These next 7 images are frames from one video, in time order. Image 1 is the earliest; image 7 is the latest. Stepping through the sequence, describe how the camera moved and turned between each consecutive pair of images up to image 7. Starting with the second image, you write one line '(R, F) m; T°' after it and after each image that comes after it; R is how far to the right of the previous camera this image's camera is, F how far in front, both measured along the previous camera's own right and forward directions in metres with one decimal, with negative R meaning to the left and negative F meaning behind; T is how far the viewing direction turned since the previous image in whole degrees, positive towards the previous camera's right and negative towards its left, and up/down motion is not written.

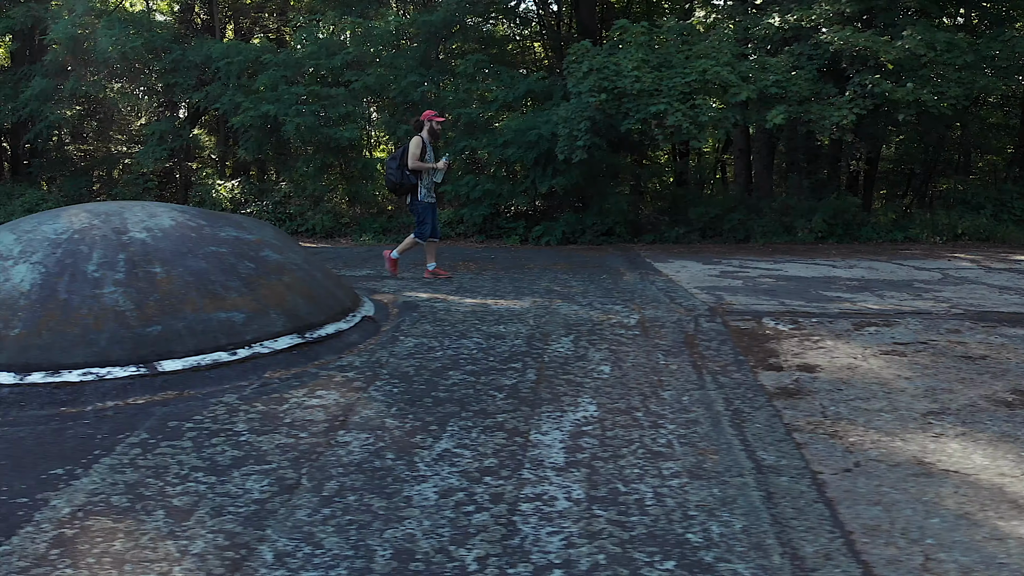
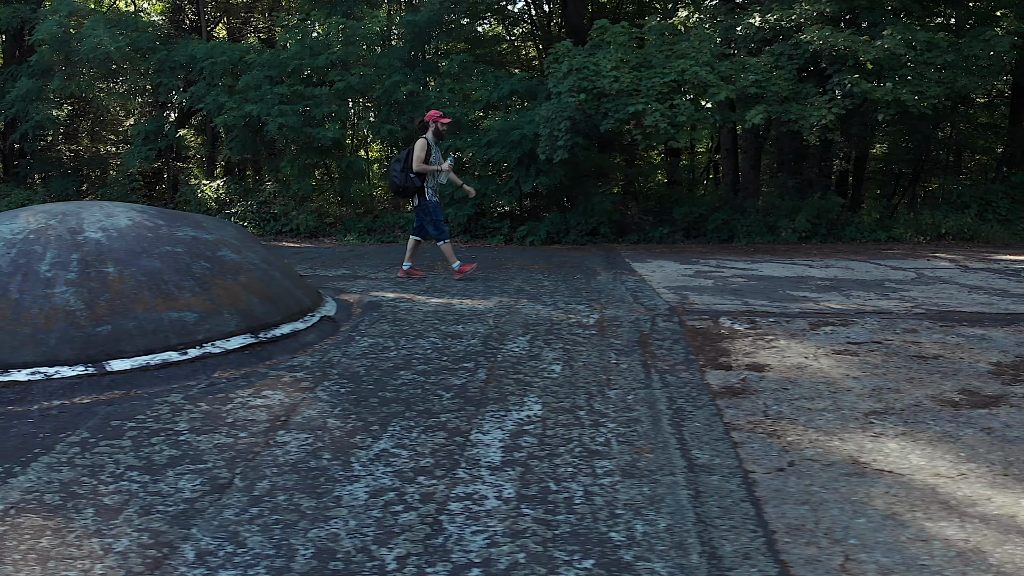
(+0.4, 0.0) m; 0°
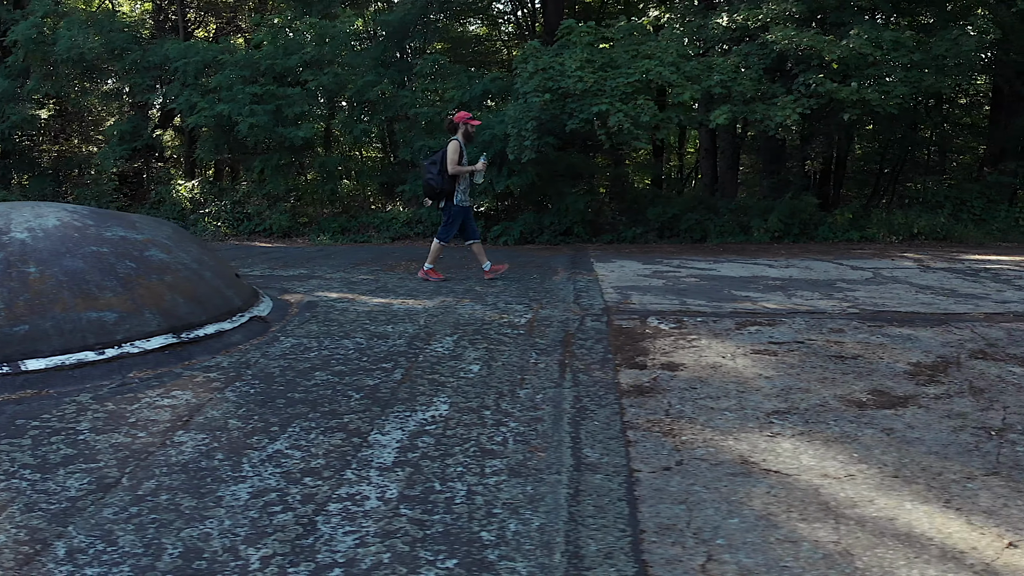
(+0.7, 0.0) m; 0°
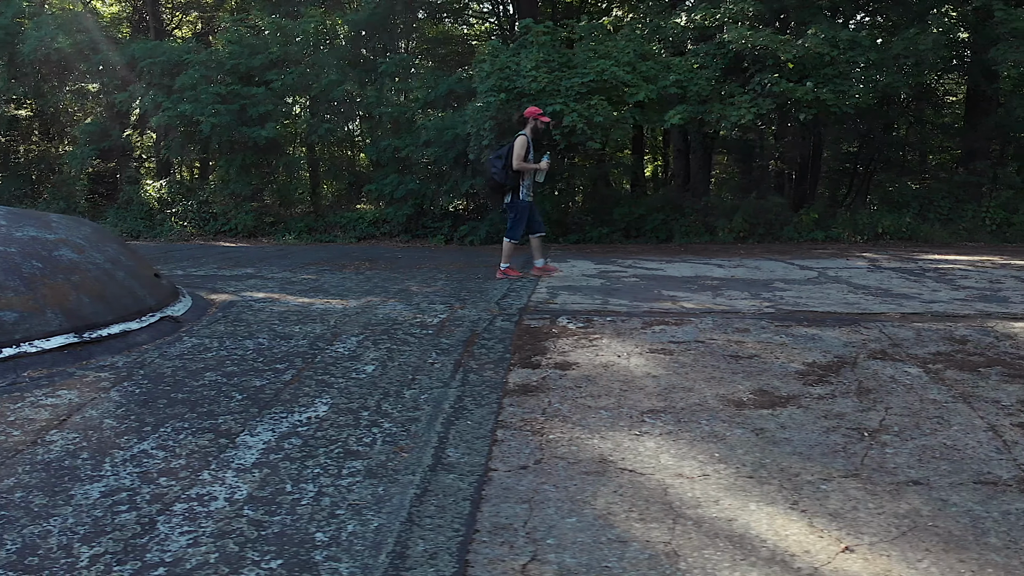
(+0.9, 0.0) m; 0°
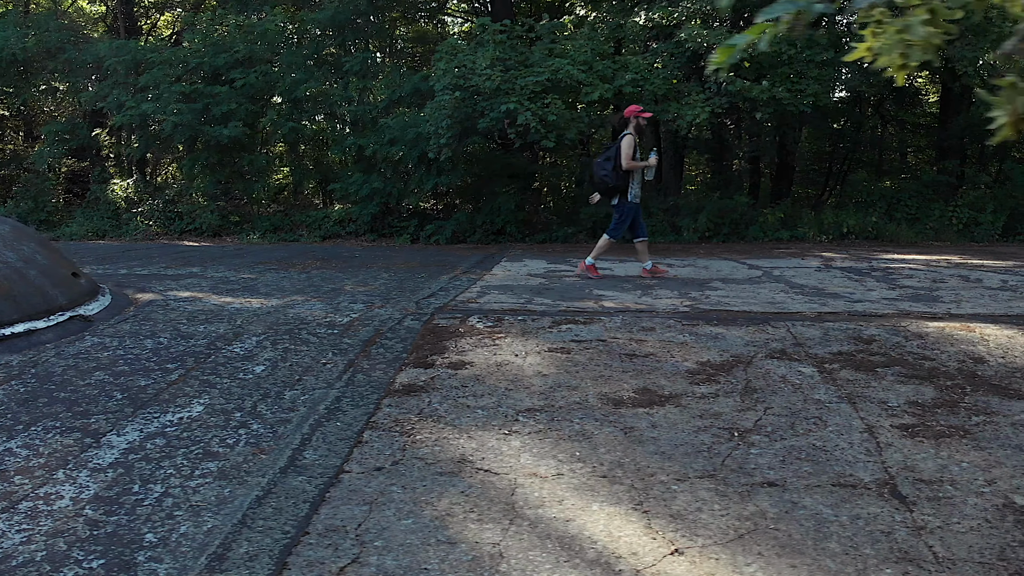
(+0.9, 0.0) m; 0°
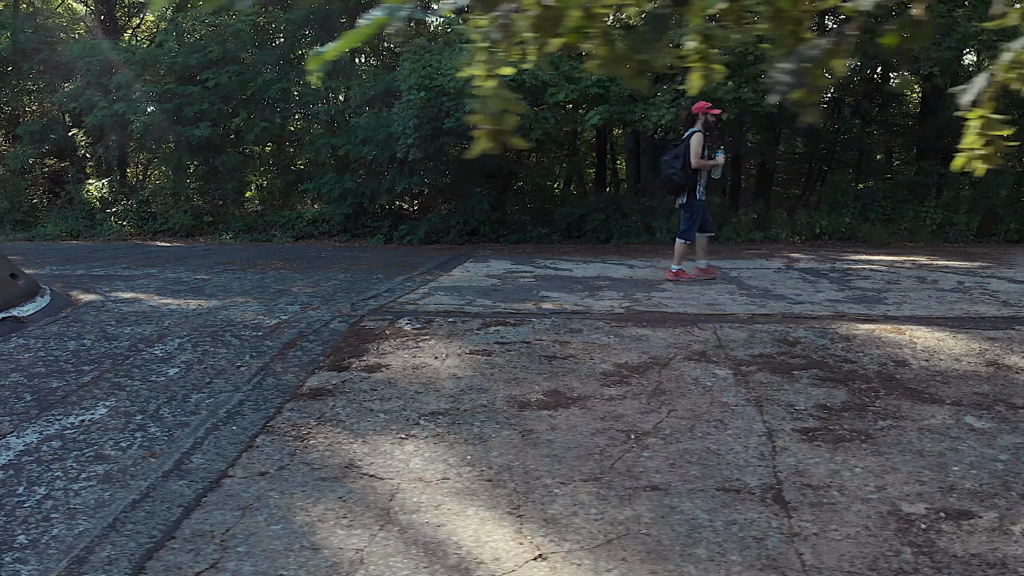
(+0.7, 0.0) m; 0°
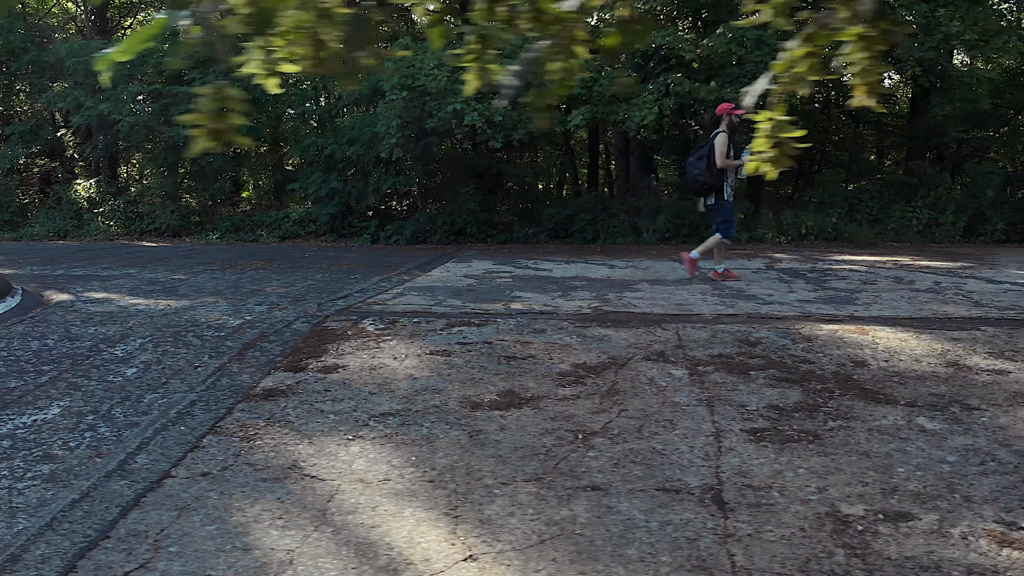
(+0.3, 0.0) m; 0°
